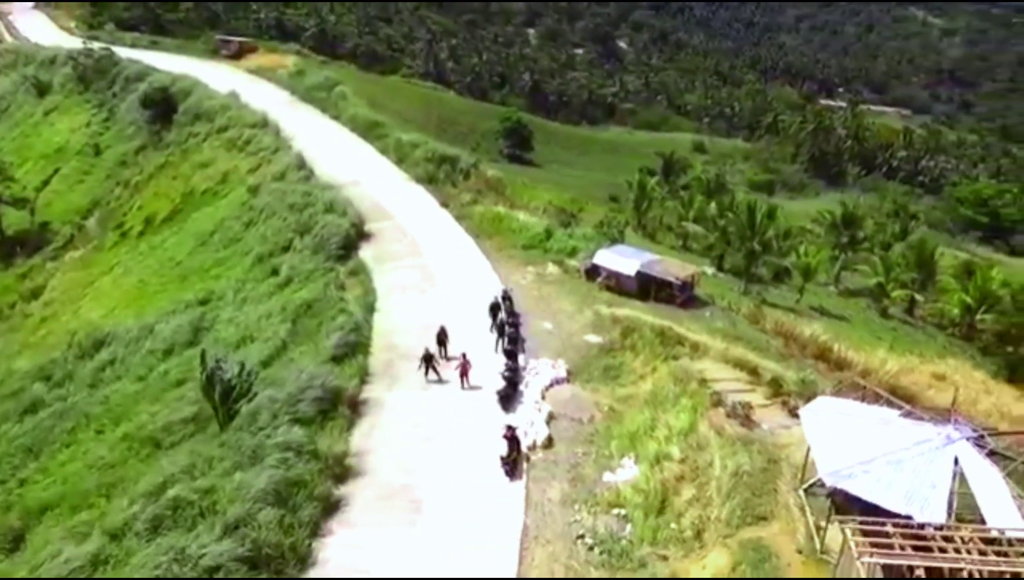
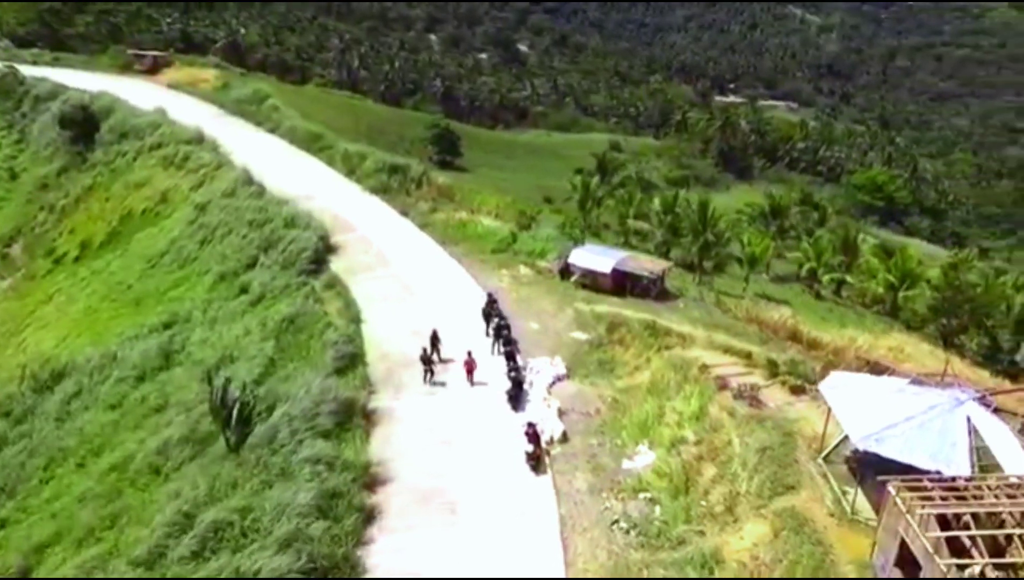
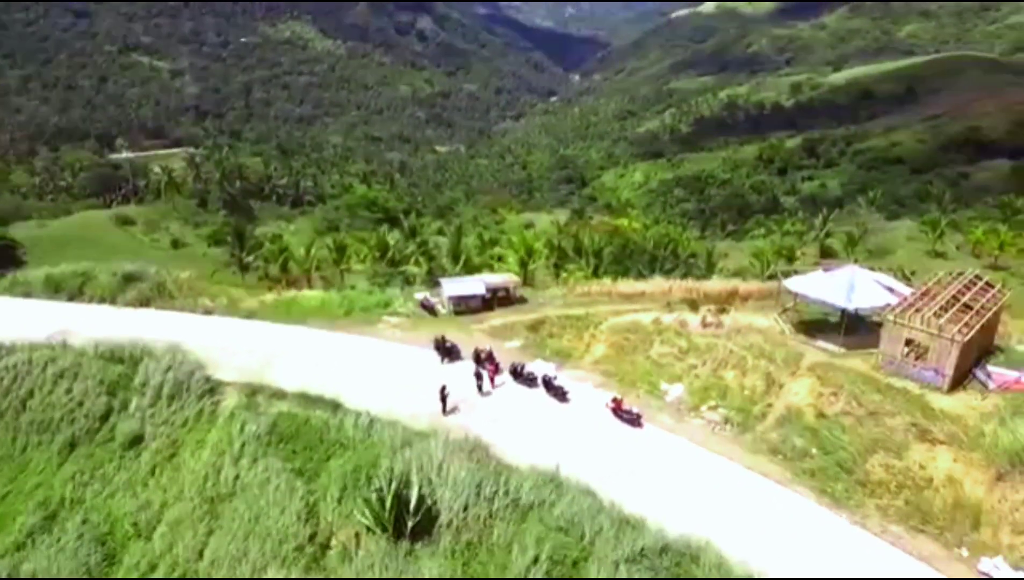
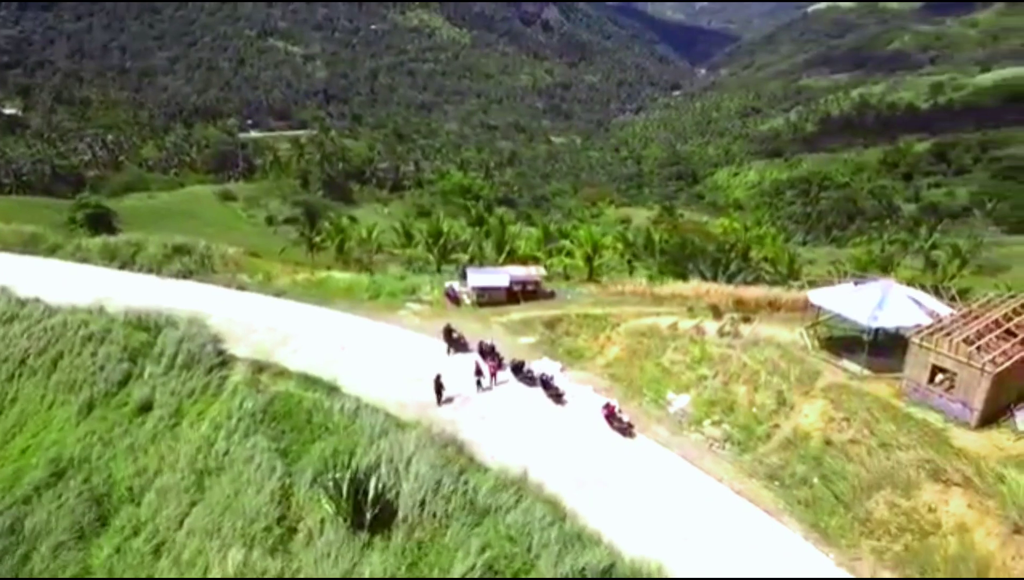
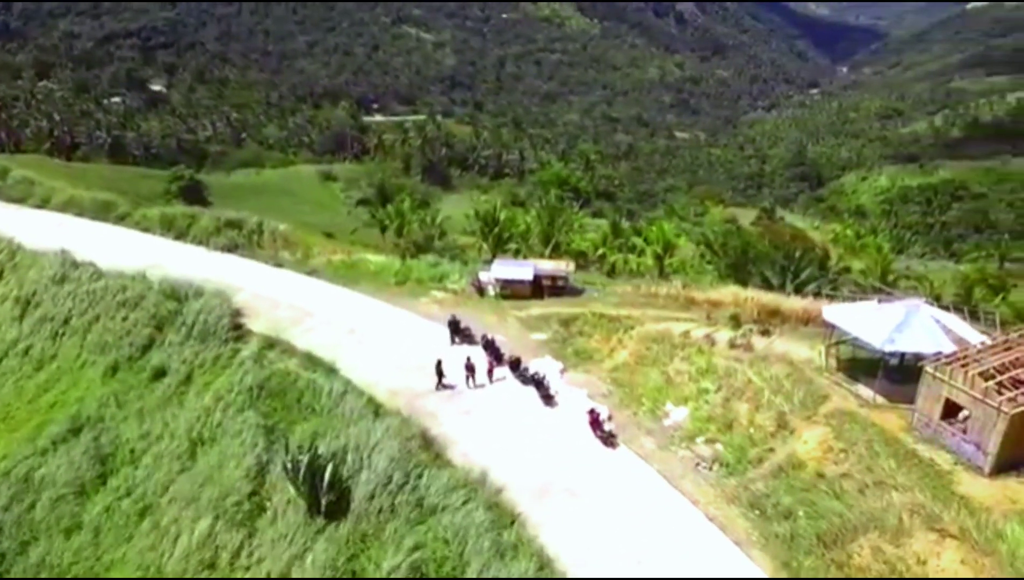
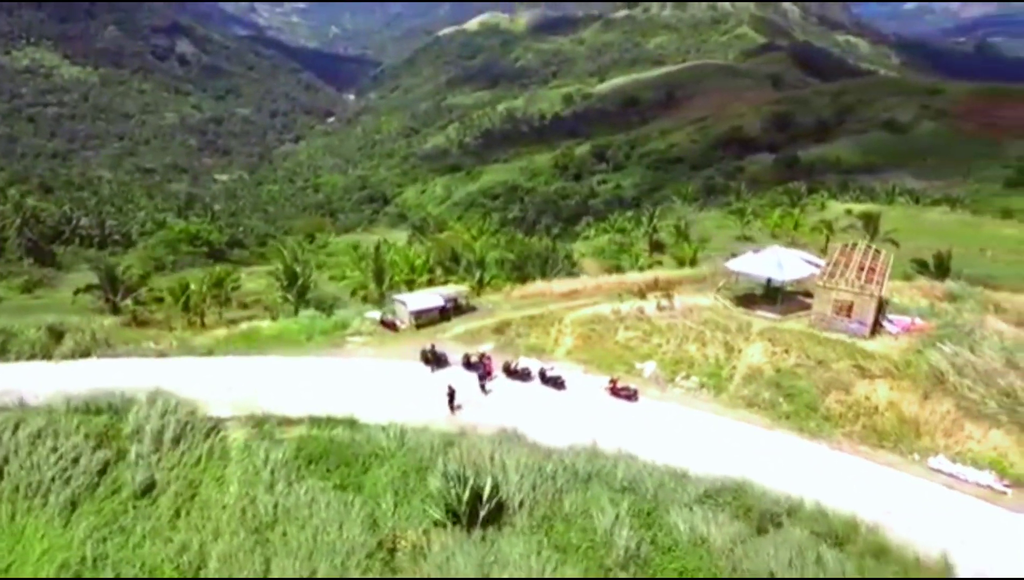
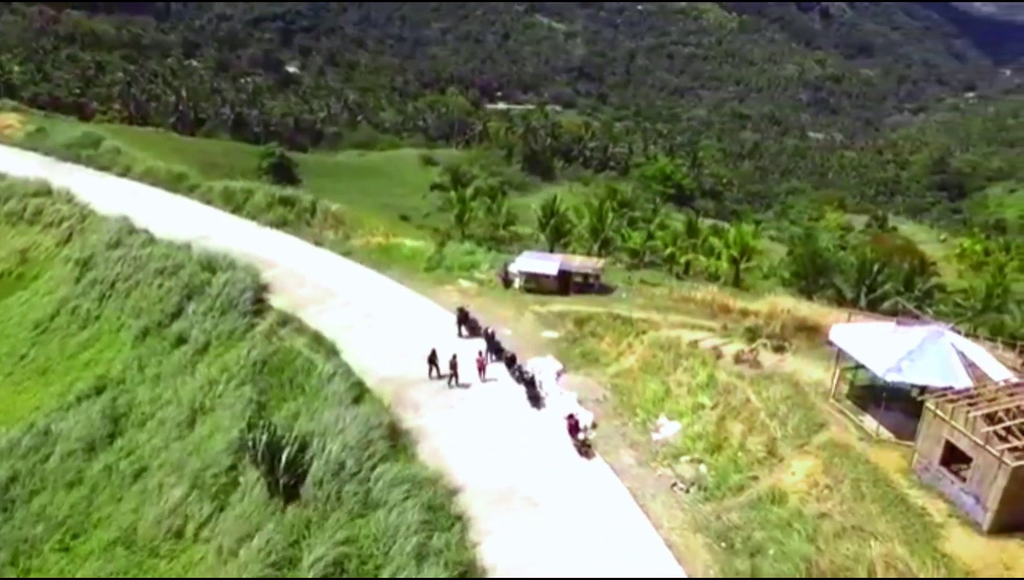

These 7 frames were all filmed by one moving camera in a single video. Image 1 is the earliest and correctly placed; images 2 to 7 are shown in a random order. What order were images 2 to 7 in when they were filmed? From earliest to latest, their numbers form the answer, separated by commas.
2, 7, 5, 4, 3, 6
